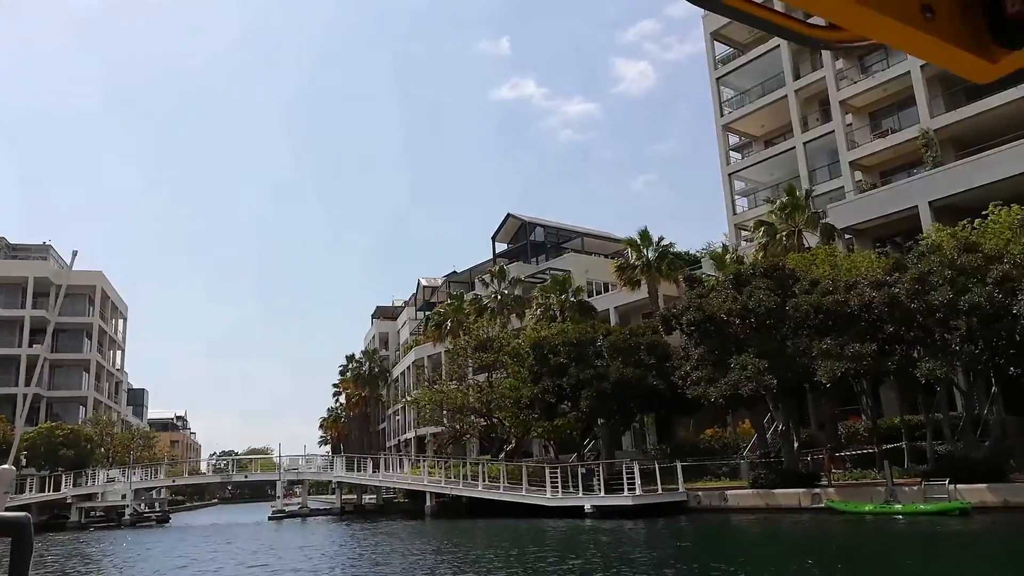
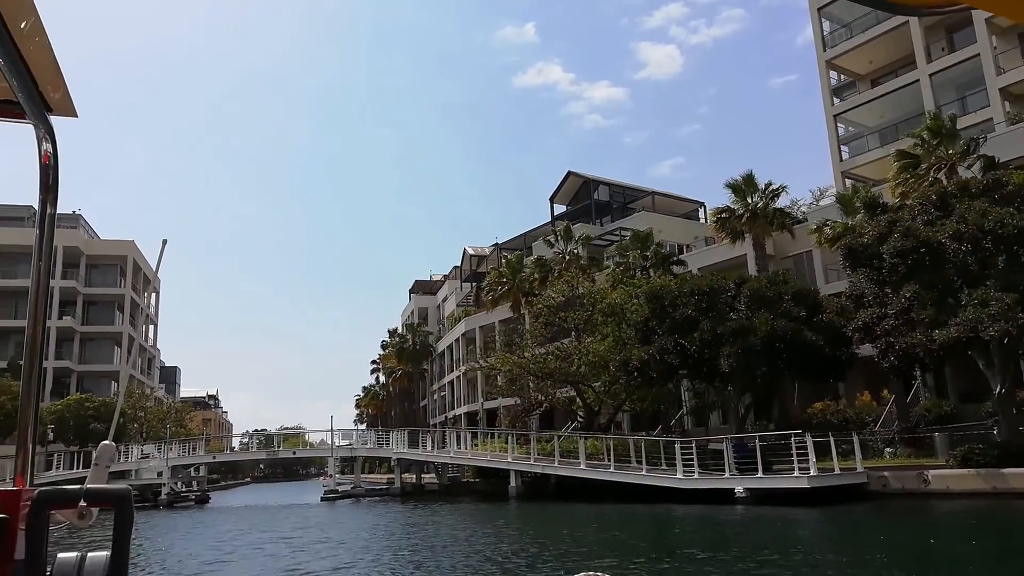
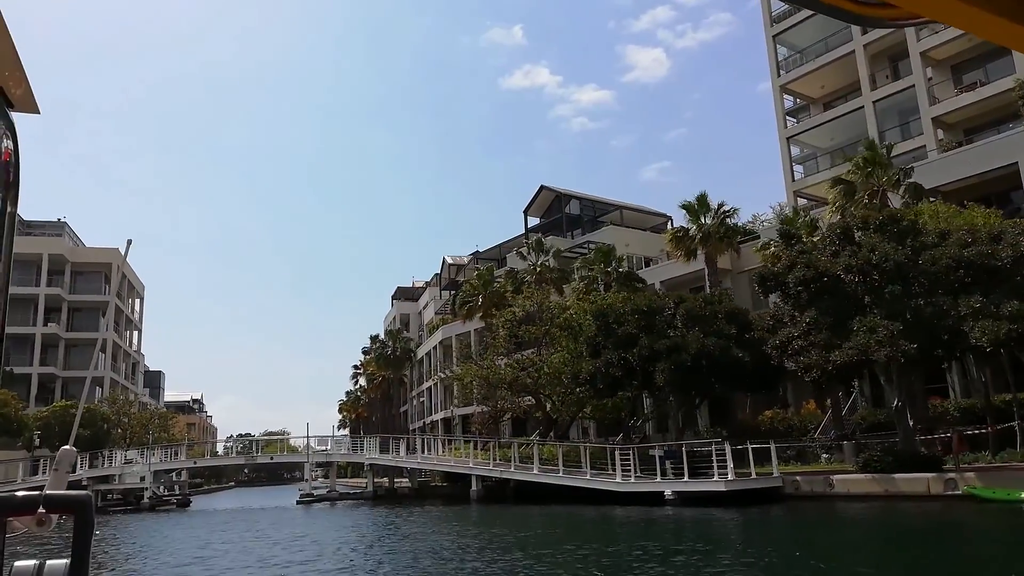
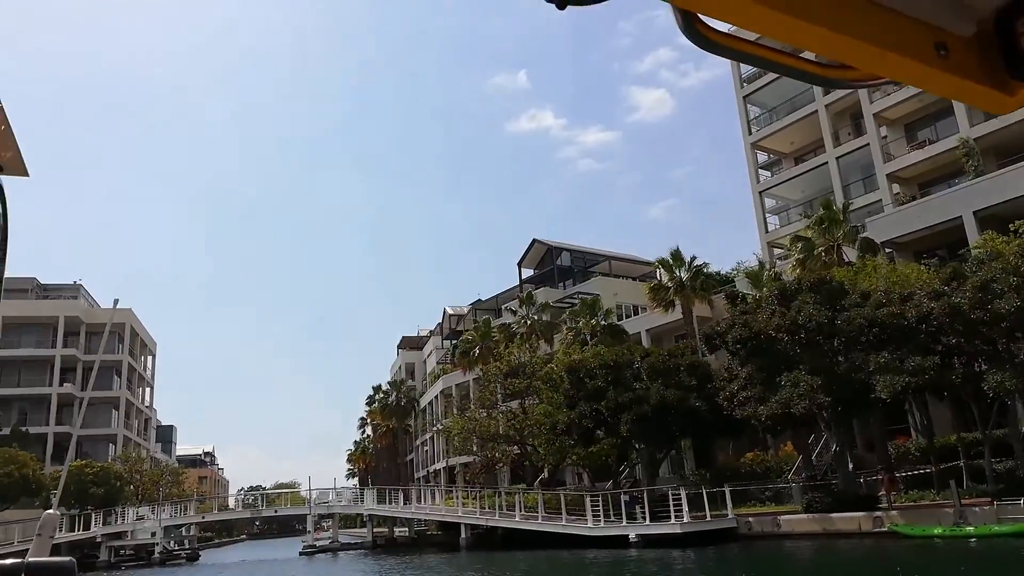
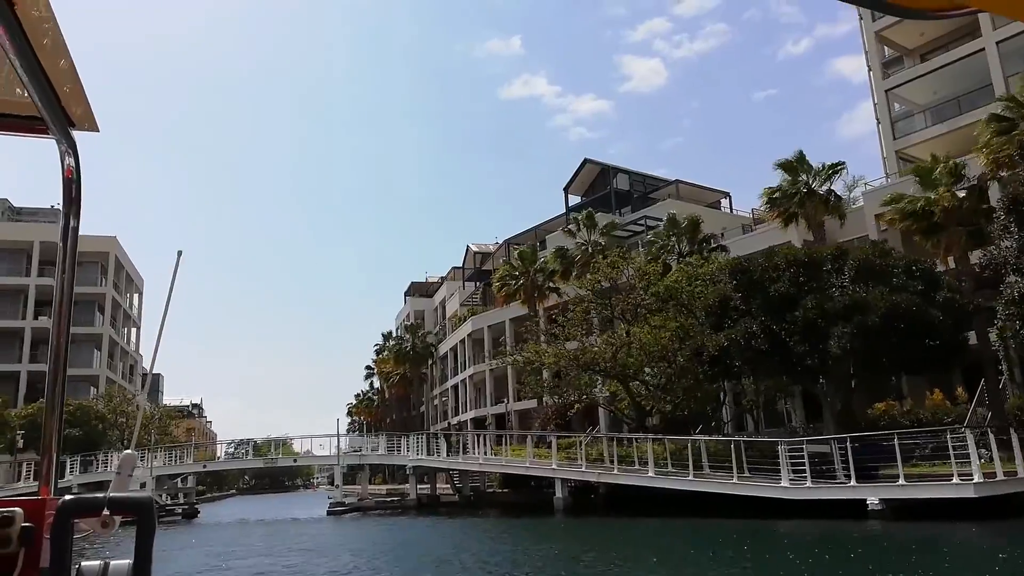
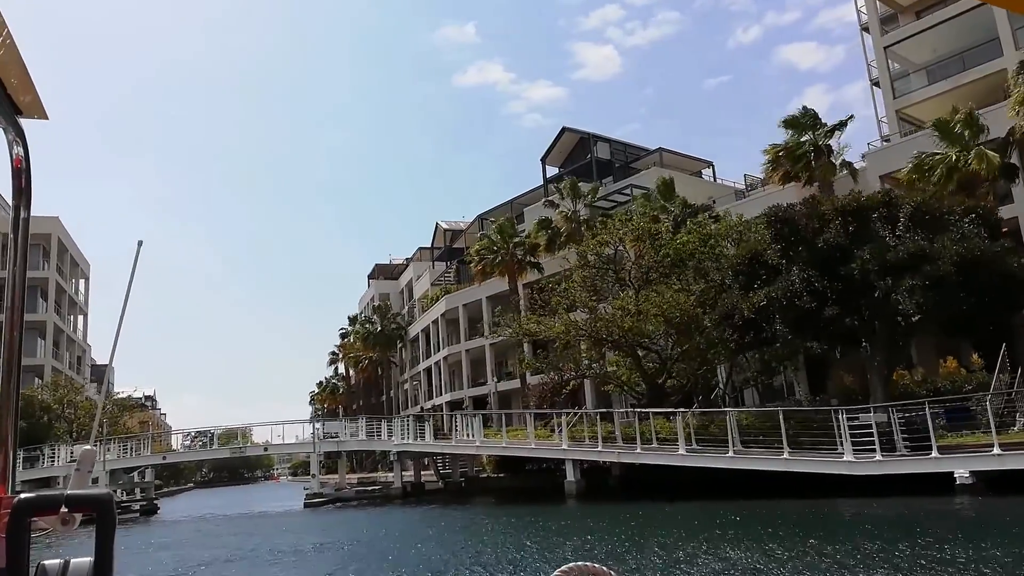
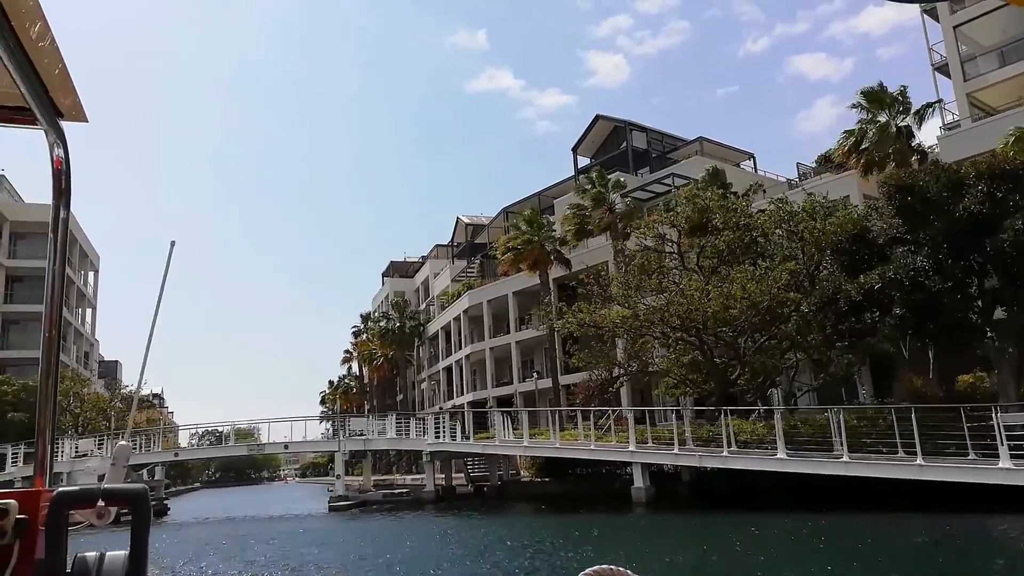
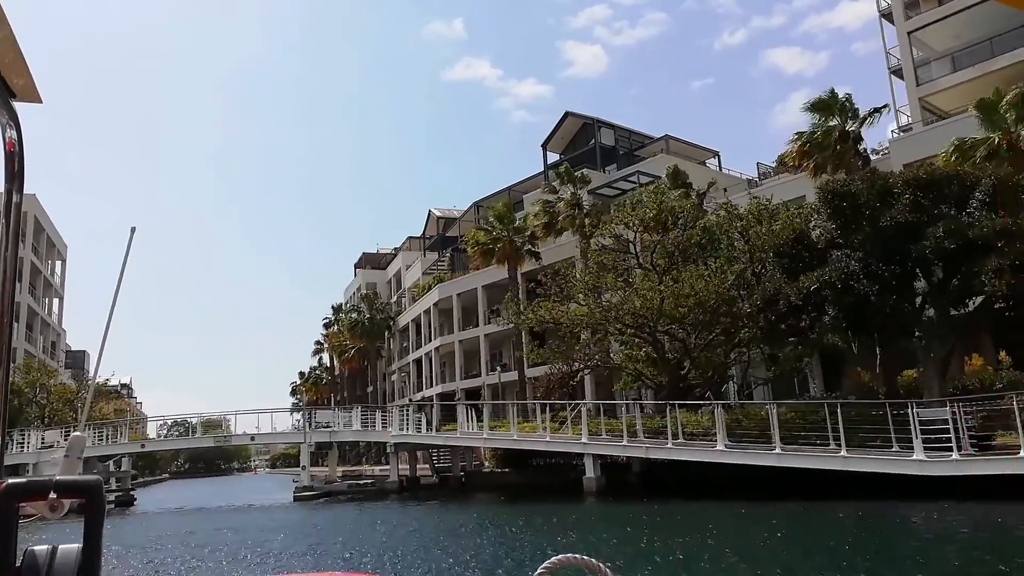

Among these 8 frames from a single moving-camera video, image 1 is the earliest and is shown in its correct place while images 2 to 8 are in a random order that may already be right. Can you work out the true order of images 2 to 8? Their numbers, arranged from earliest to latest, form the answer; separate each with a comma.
4, 3, 2, 5, 6, 8, 7
